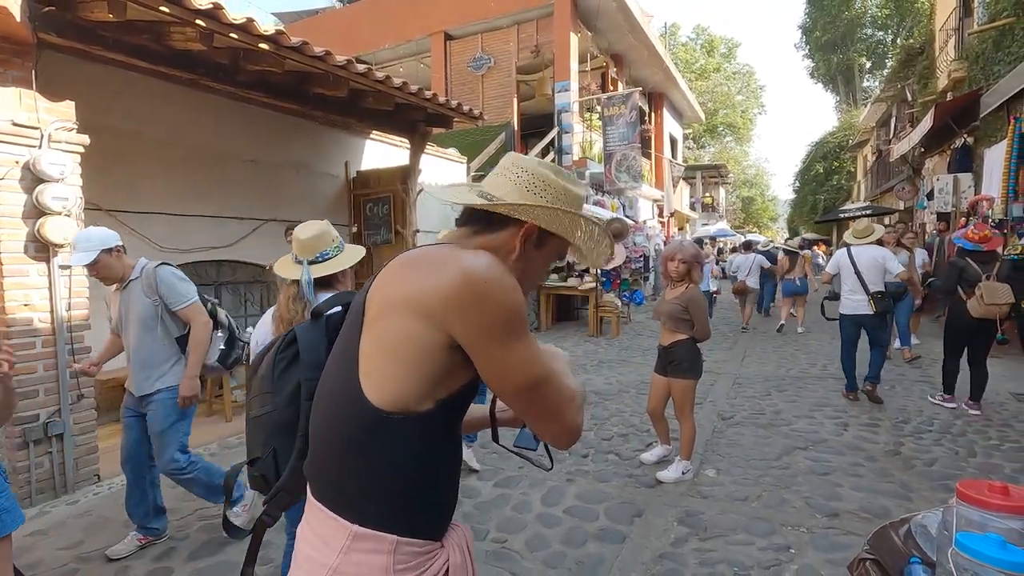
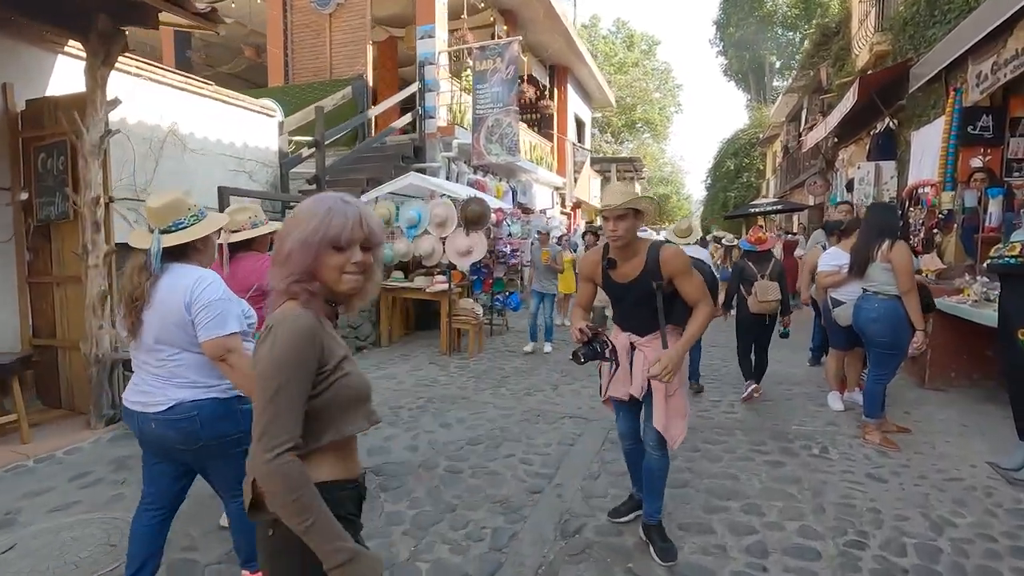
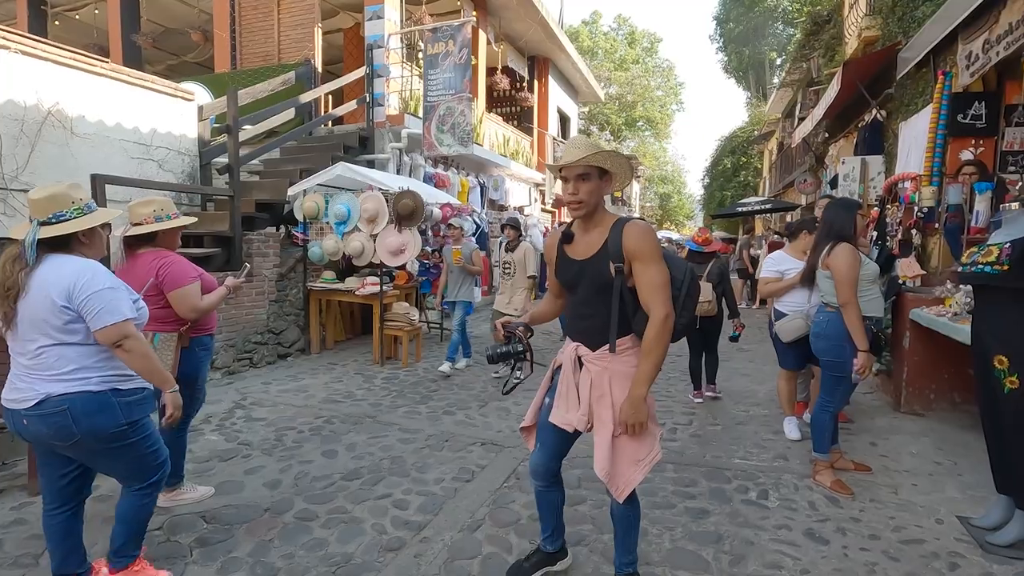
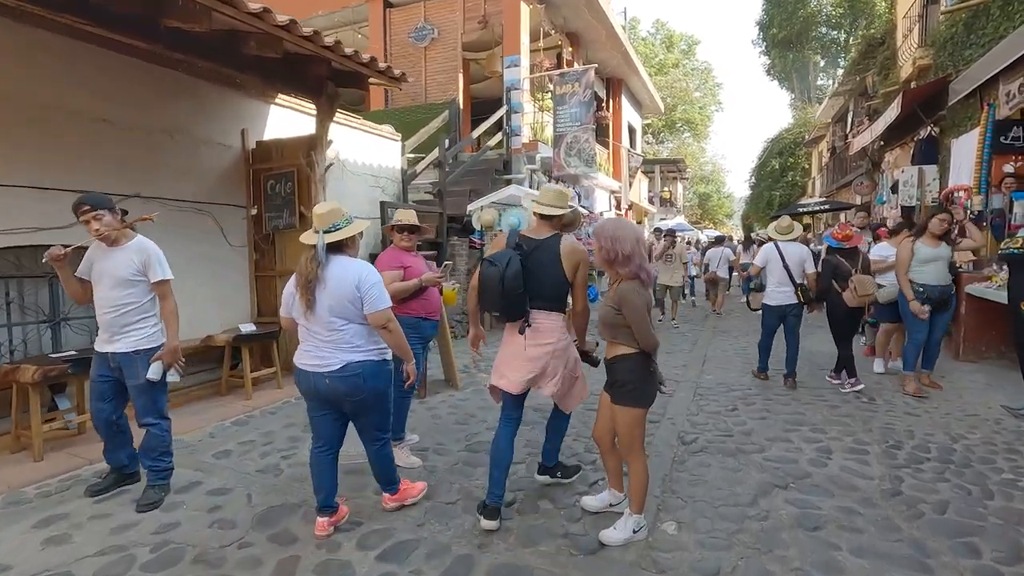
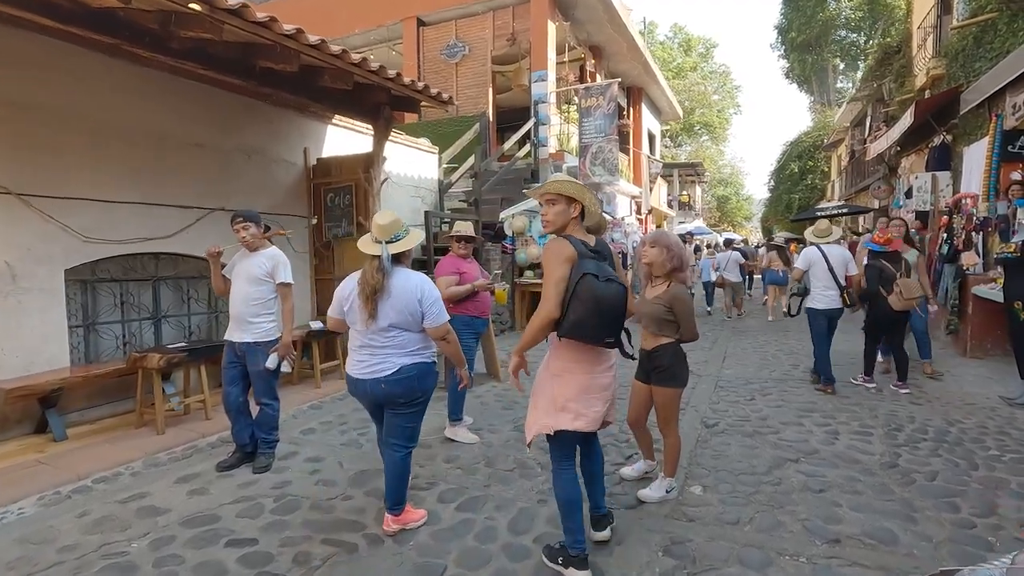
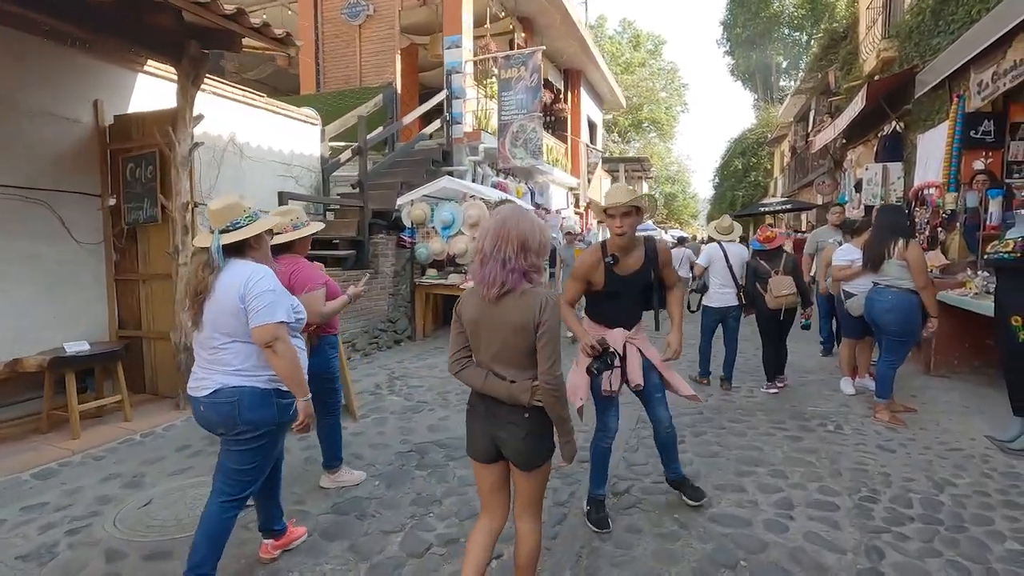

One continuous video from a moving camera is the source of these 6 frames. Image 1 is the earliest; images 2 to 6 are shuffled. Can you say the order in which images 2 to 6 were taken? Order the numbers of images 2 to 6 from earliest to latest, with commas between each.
5, 4, 6, 2, 3
